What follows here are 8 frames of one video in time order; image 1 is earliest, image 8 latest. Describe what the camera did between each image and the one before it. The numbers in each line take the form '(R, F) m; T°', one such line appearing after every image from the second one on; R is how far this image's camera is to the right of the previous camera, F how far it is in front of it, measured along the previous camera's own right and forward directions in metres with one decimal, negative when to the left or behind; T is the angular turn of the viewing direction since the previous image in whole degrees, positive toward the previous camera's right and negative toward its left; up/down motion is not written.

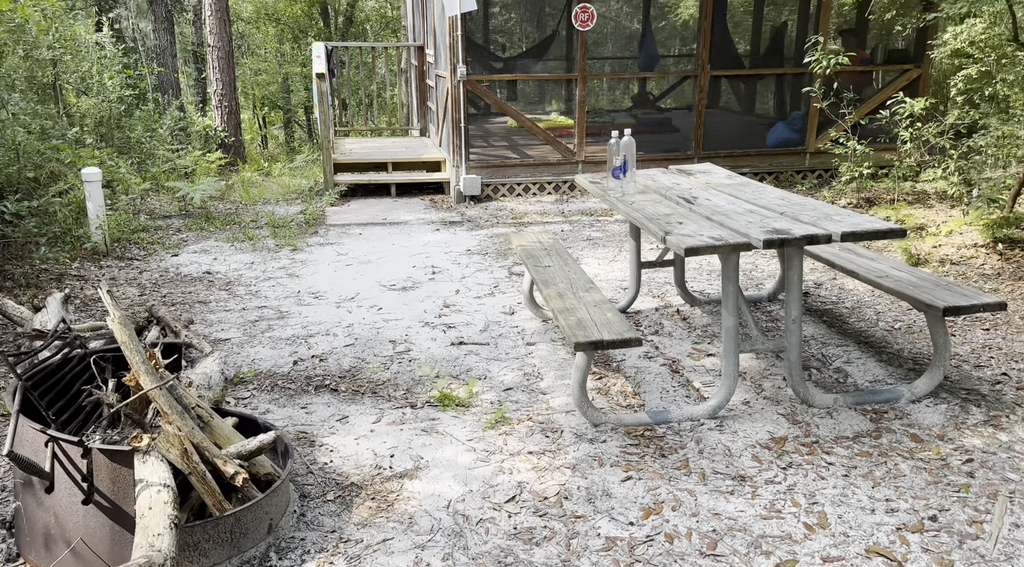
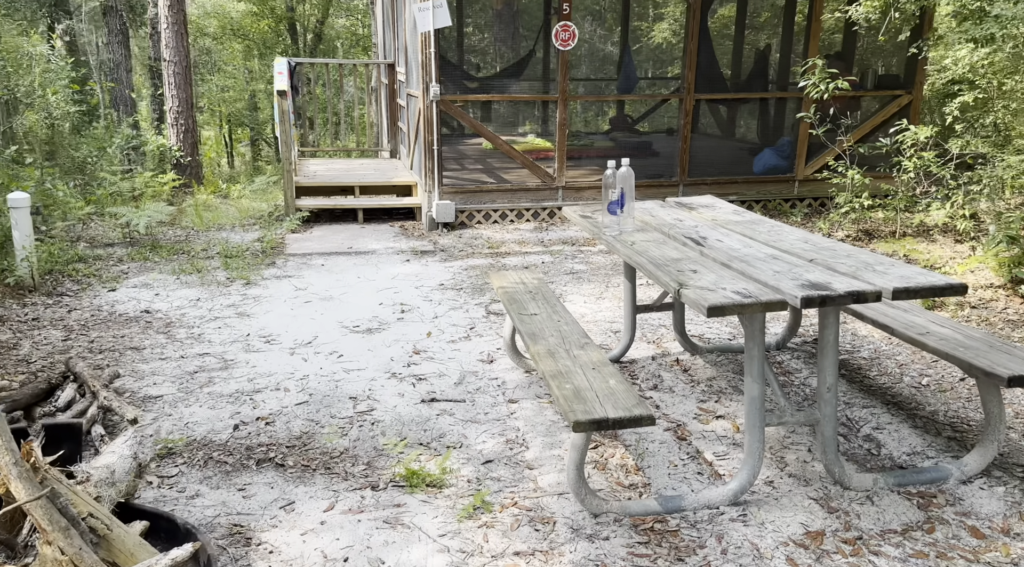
(0.0, +0.5) m; +2°
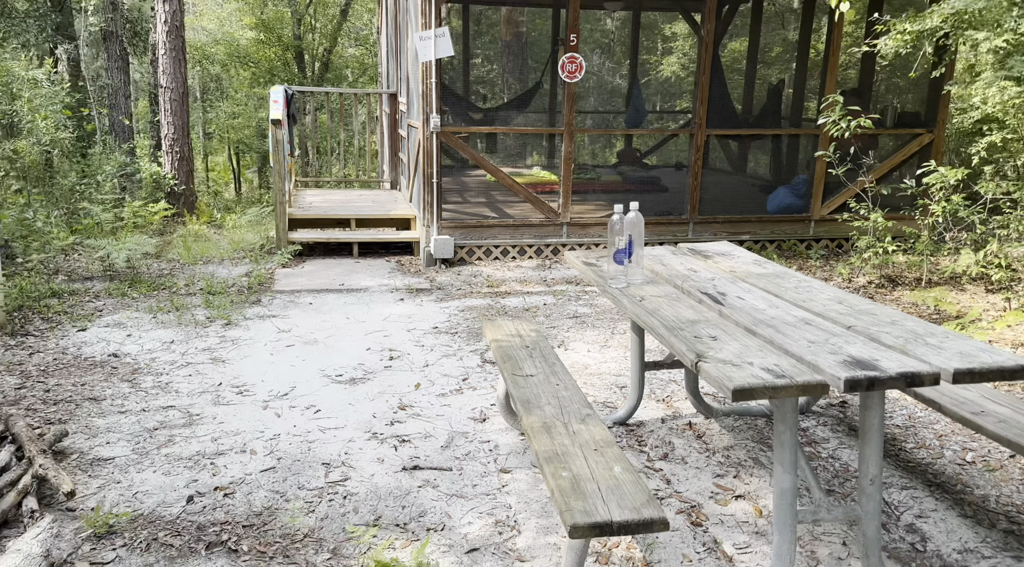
(0.0, +0.4) m; 0°
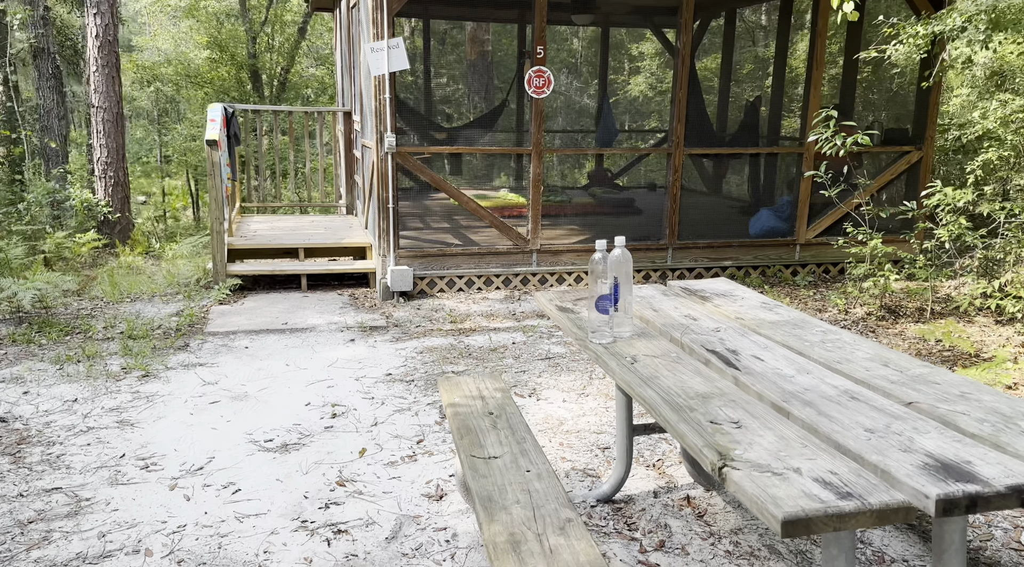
(0.0, +0.6) m; +2°
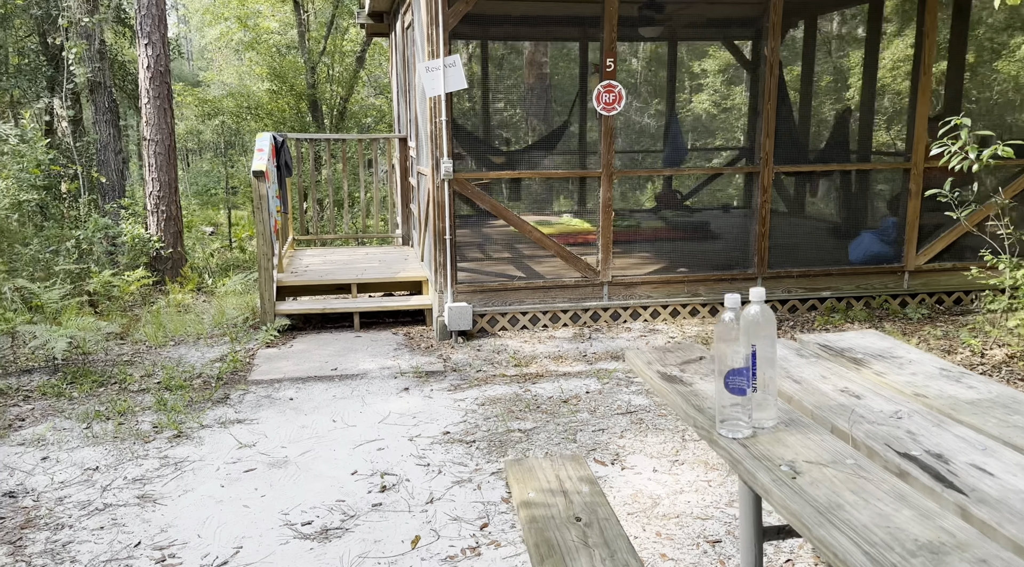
(-0.1, +0.7) m; -4°
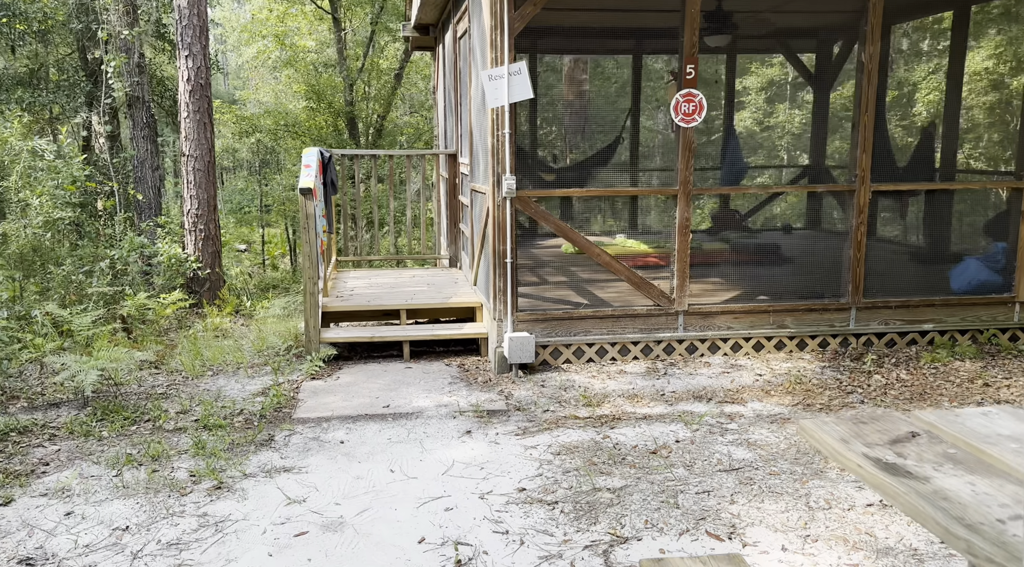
(-0.3, +0.6) m; -2°
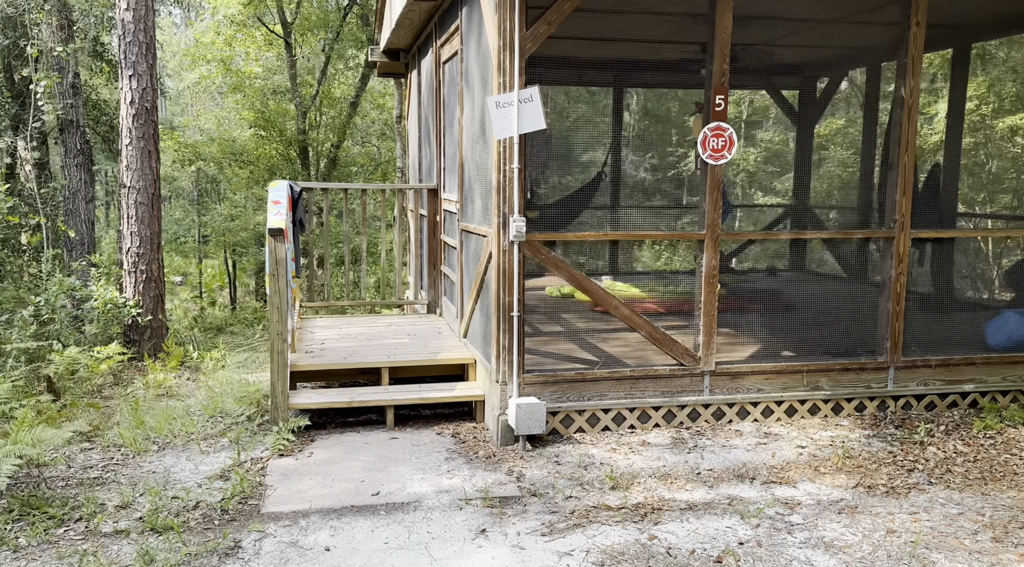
(-0.4, +0.8) m; +4°
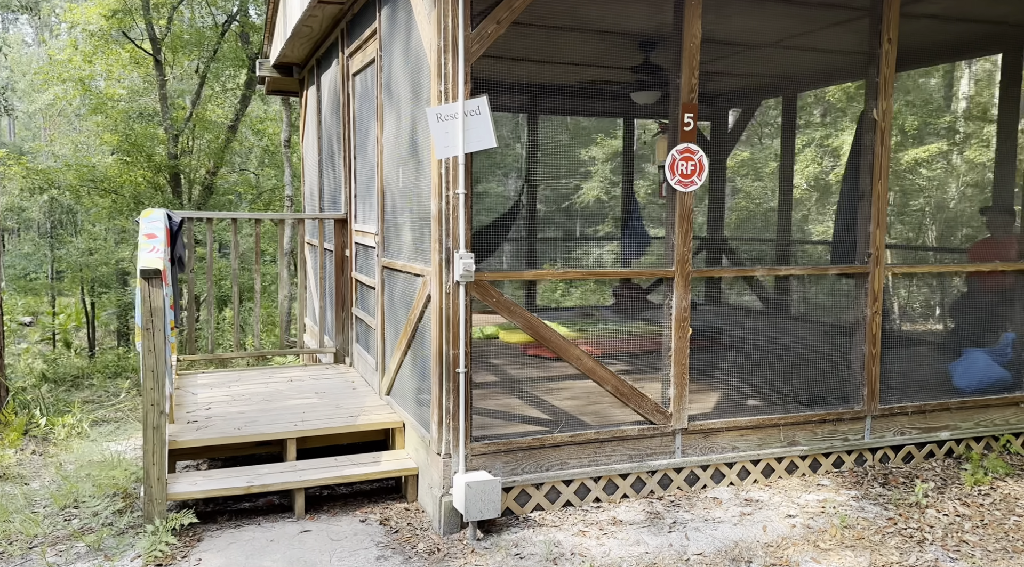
(-0.3, +0.9) m; +8°
